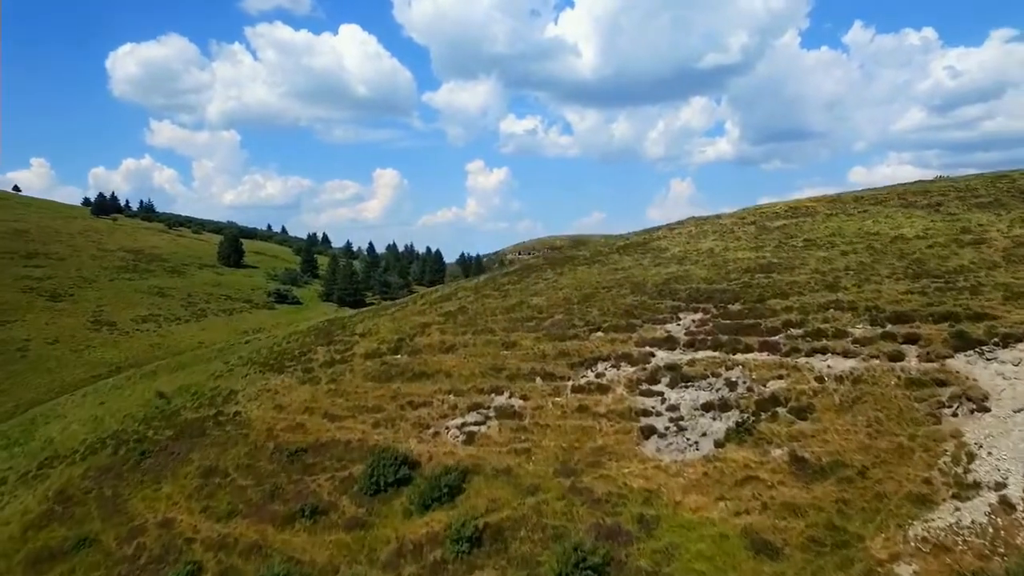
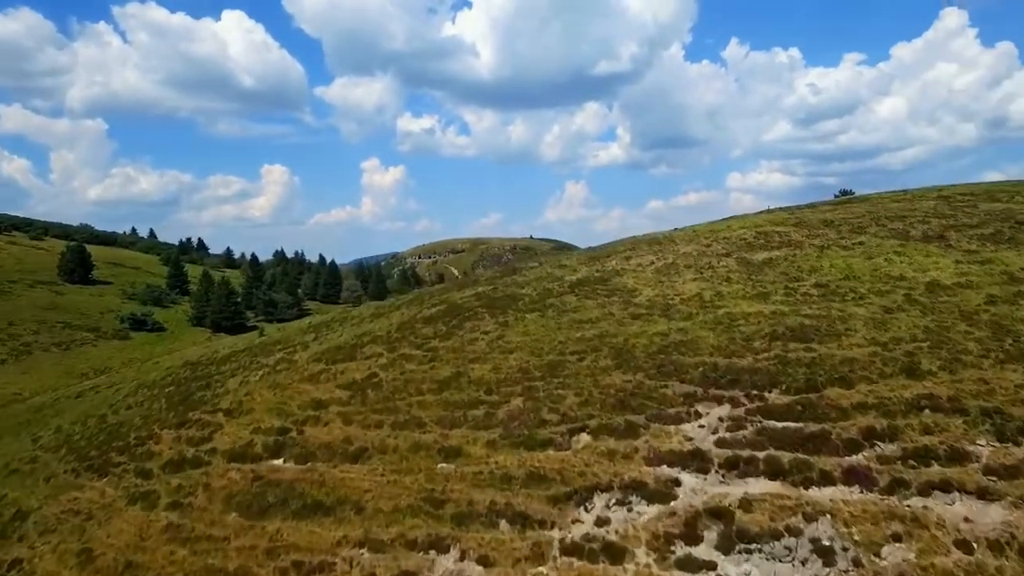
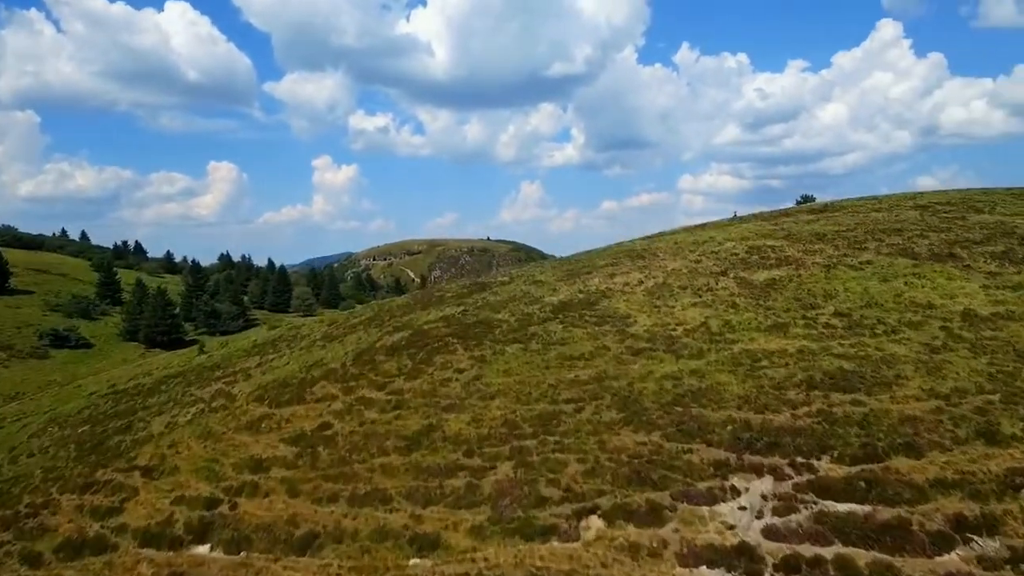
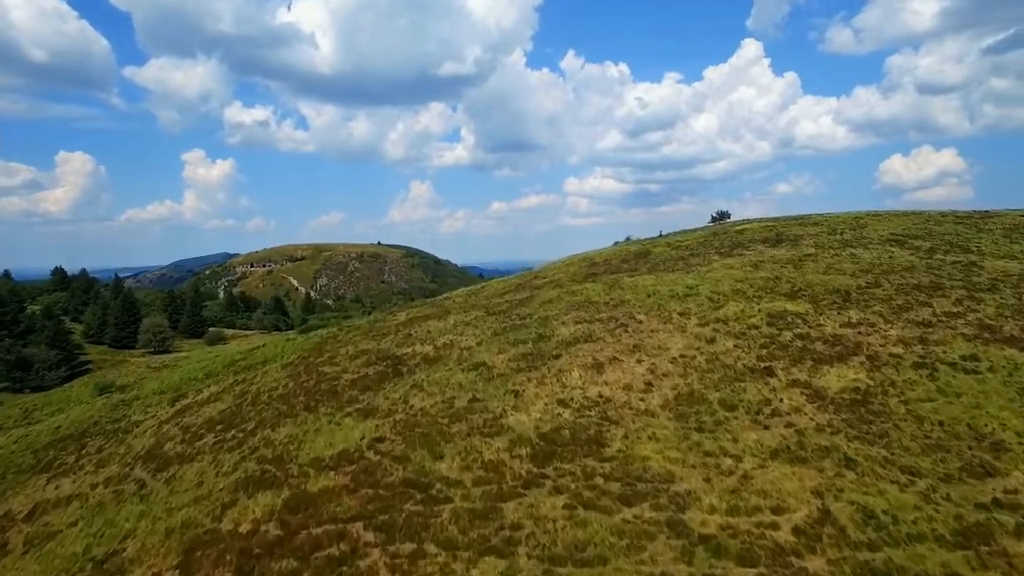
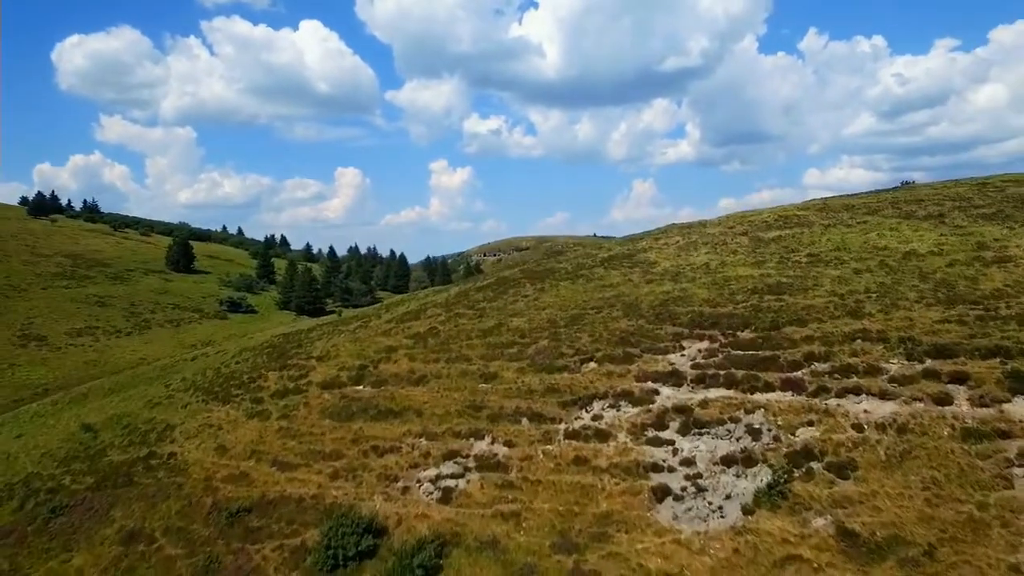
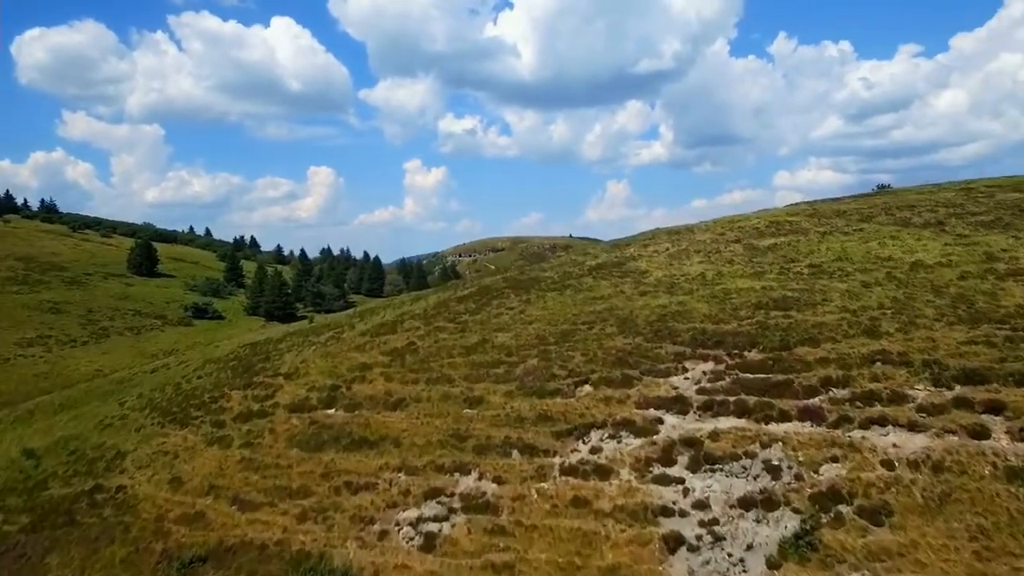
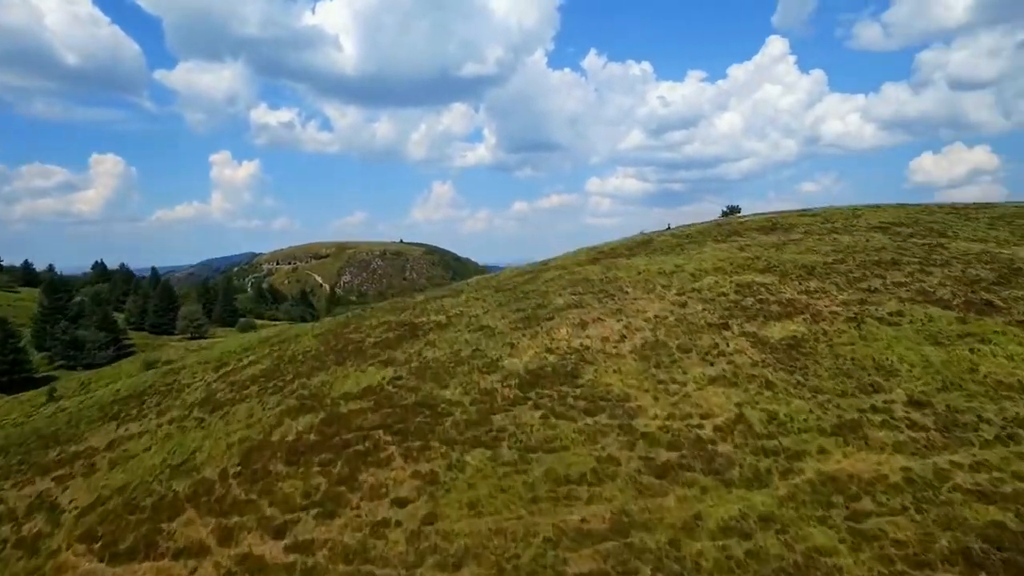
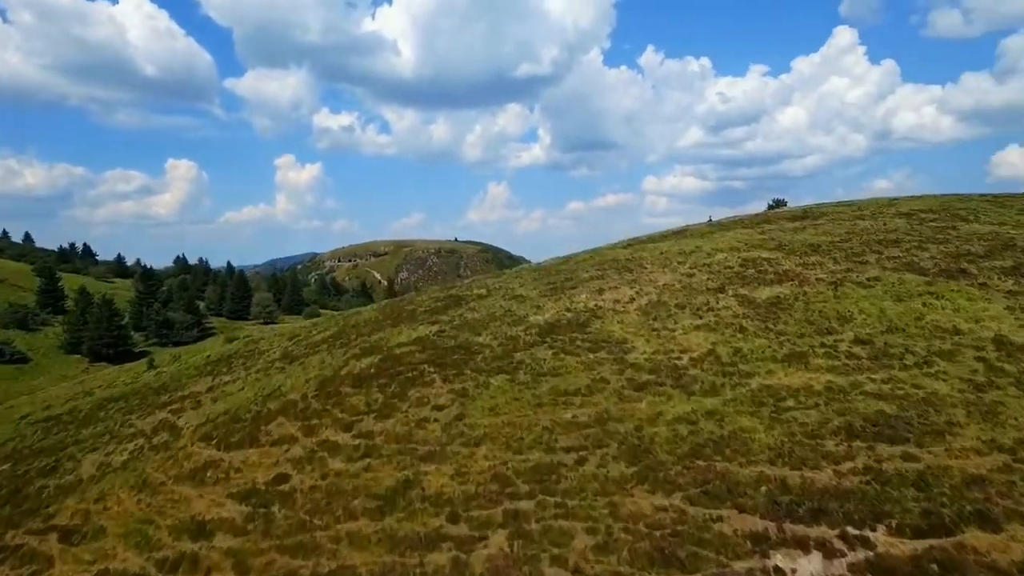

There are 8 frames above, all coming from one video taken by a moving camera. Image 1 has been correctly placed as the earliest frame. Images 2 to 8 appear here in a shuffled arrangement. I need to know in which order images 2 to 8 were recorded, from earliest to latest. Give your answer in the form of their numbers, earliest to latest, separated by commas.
5, 6, 2, 3, 8, 7, 4
